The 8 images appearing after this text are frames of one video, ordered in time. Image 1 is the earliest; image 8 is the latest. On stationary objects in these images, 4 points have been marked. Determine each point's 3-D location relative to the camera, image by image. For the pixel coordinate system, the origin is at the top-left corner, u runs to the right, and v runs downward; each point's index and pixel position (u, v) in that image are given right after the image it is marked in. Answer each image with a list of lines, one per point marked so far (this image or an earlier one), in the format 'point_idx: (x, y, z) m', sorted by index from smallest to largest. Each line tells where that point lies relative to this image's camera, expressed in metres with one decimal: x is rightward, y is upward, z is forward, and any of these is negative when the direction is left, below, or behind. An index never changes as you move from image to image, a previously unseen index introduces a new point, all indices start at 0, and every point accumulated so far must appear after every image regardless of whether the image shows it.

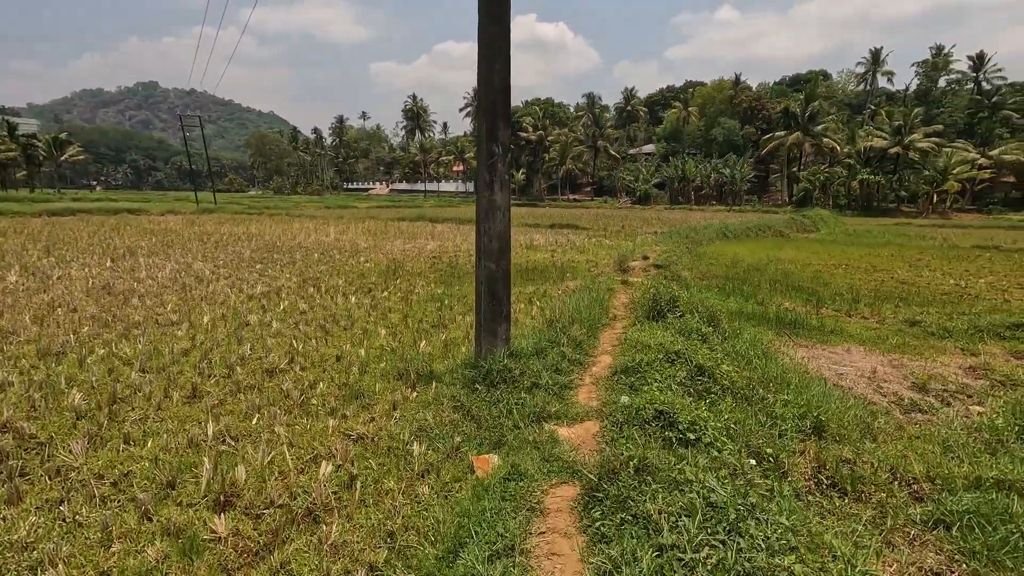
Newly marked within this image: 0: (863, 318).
0: (+5.9, -0.5, +9.0) m
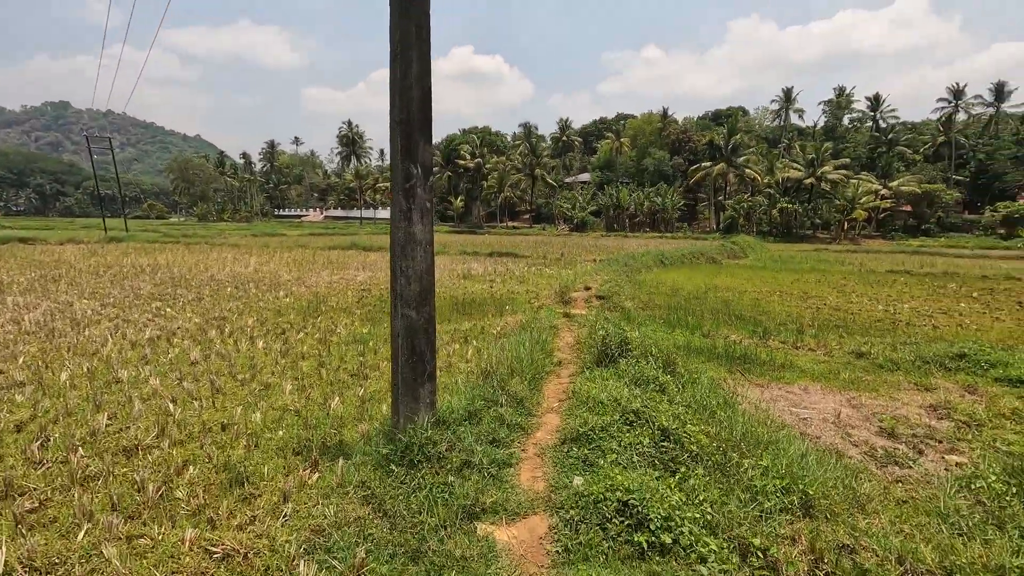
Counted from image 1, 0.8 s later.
0: (+4.9, -1.0, +8.8) m
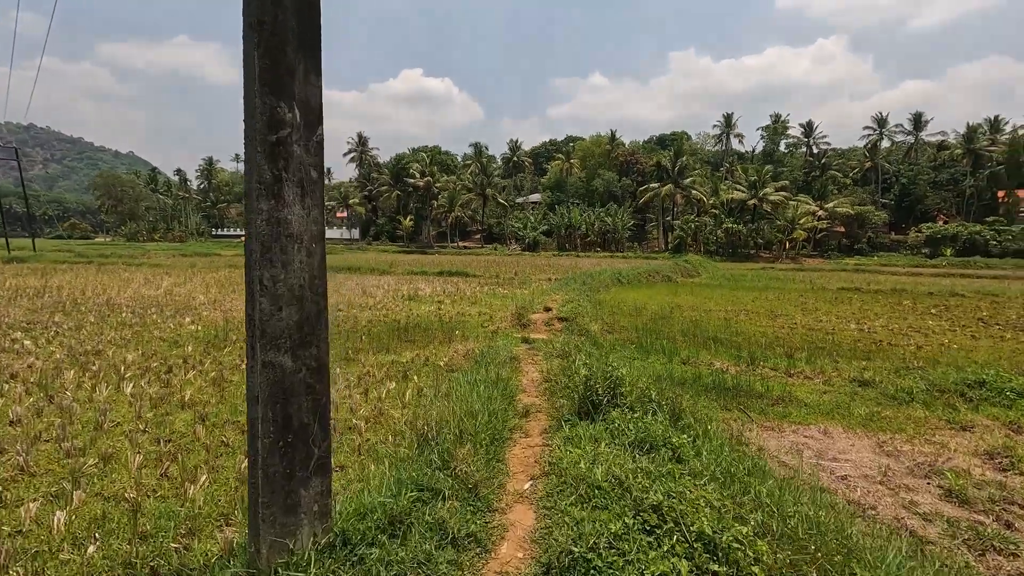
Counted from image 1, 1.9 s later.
0: (+4.2, -1.3, +7.6) m
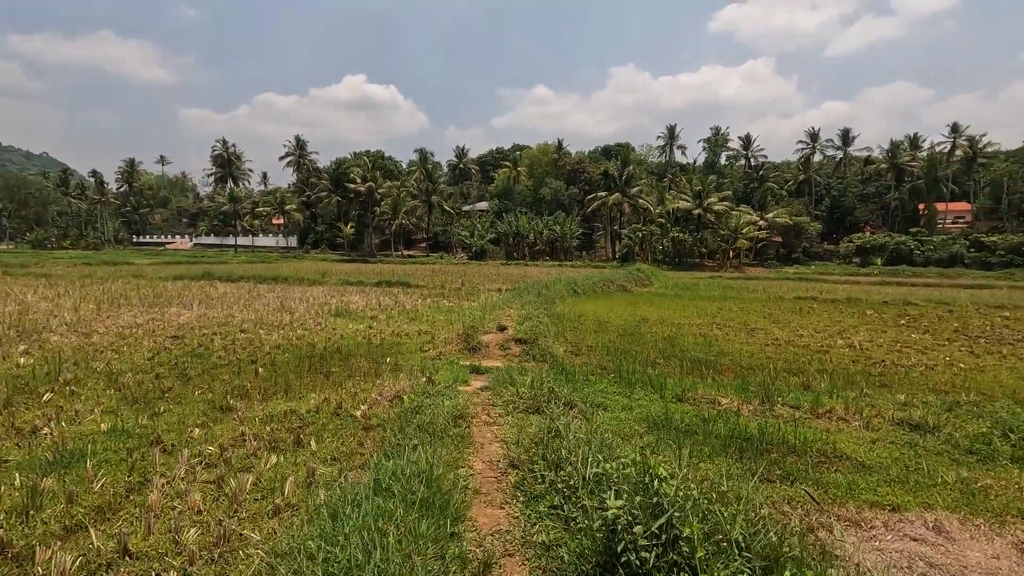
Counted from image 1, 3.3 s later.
0: (+3.6, -1.5, +5.9) m
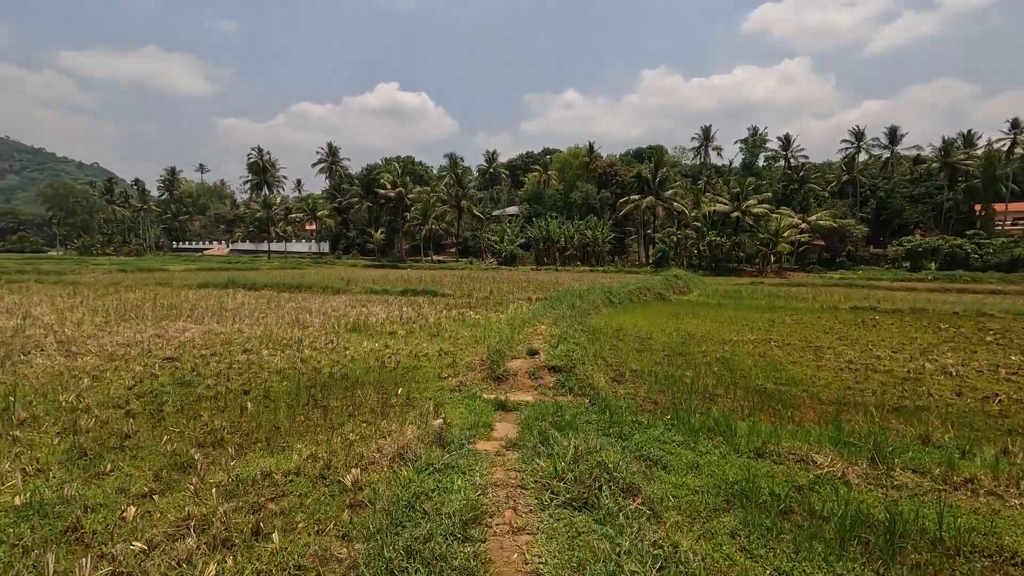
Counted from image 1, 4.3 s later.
0: (+3.9, -1.7, +4.4) m
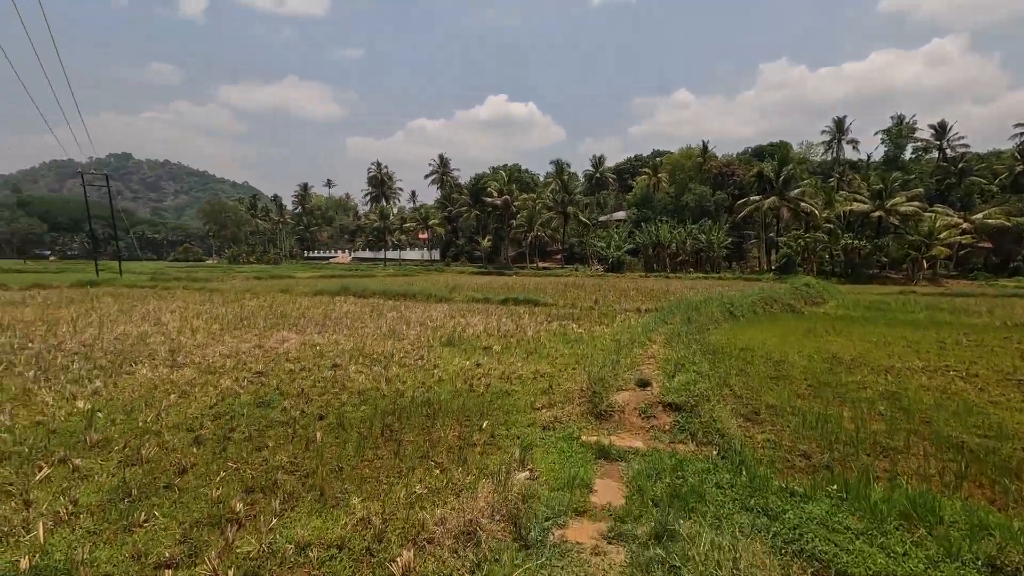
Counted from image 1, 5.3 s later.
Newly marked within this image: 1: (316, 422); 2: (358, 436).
0: (+4.5, -1.9, +2.3) m
1: (-2.3, -1.6, +6.2) m
2: (-1.7, -1.6, +5.8) m
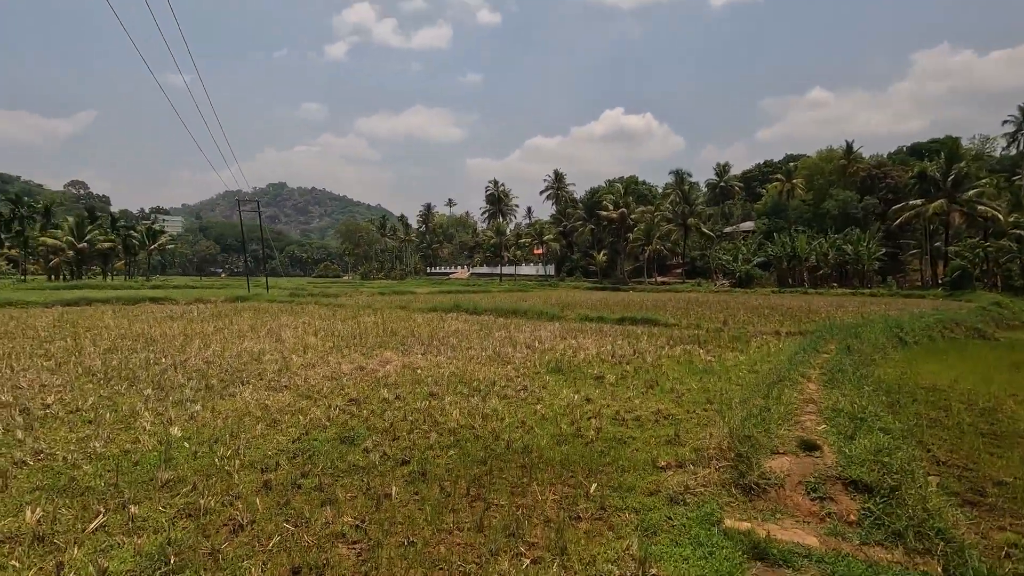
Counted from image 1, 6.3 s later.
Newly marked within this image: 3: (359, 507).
0: (+4.6, -2.0, +0.1) m
1: (-1.2, -1.8, +5.4) m
2: (-0.6, -1.9, +4.8) m
3: (-1.3, -1.9, +4.6) m
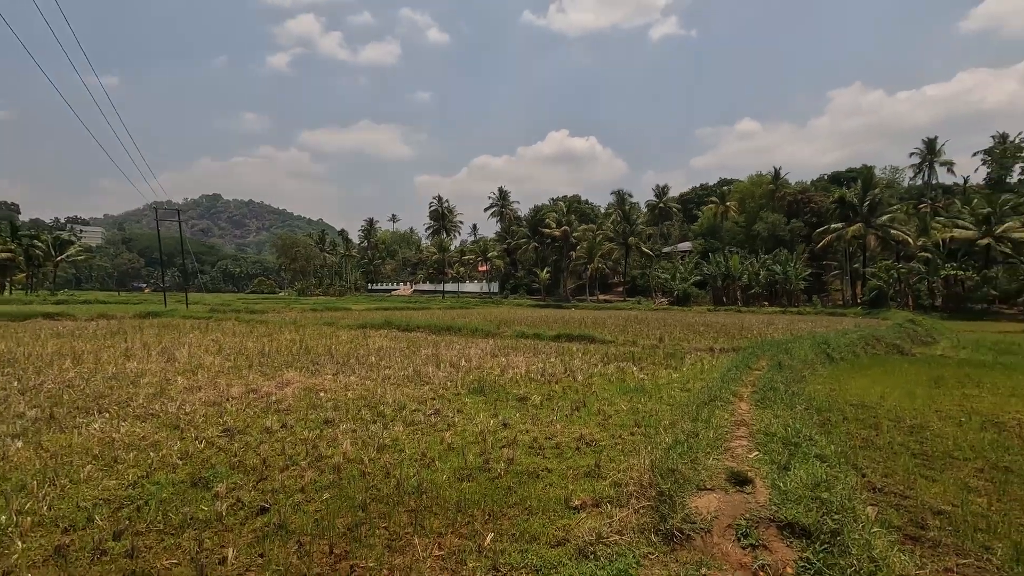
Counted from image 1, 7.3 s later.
0: (+4.1, -2.0, -0.4) m
1: (-2.1, -1.9, +4.3) m
2: (-1.6, -1.9, +3.8) m
3: (-2.2, -1.9, +3.5) m
